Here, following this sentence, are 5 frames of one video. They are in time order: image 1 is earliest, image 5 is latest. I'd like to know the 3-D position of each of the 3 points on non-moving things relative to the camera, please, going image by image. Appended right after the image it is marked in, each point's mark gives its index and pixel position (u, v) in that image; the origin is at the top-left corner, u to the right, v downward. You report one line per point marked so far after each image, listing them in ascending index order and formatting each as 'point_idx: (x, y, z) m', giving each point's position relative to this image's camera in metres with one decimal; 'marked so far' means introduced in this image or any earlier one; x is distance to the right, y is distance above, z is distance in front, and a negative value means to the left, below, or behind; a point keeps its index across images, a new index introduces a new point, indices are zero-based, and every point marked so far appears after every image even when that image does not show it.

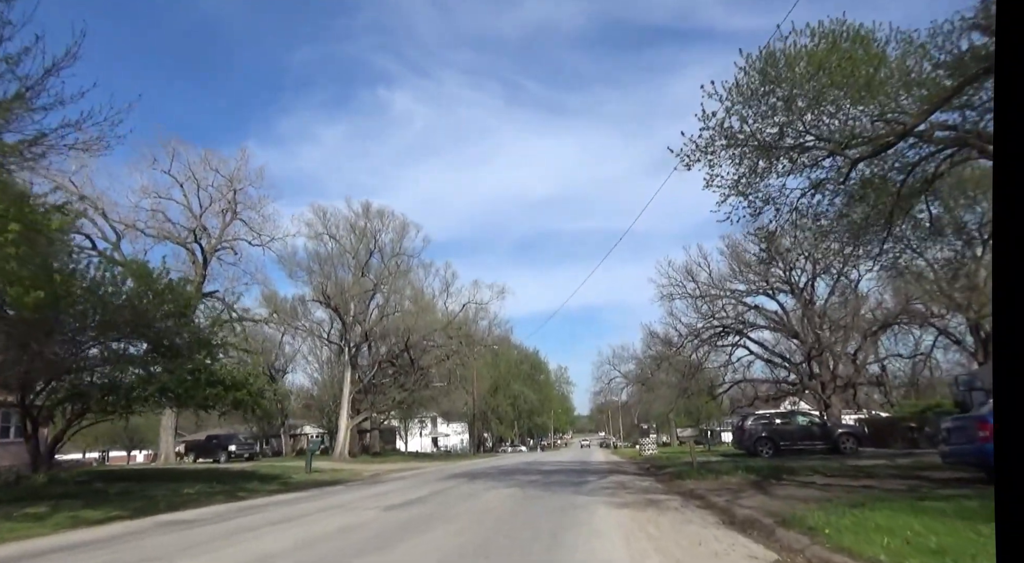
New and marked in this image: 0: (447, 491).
0: (-1.1, -3.6, +11.3) m
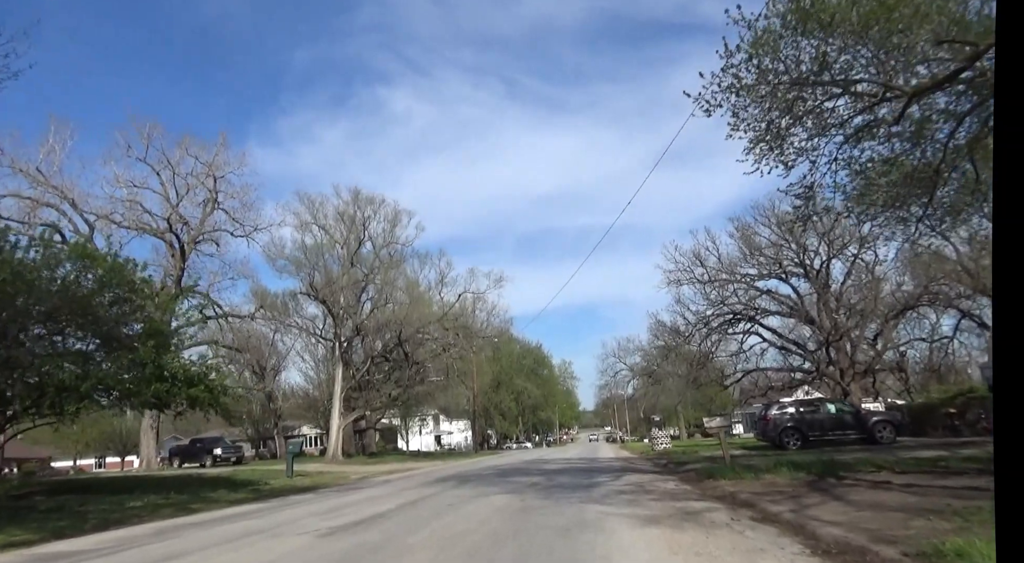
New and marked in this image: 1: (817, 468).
0: (-1.2, -3.1, +9.3) m
1: (+4.3, -2.6, +9.2) m
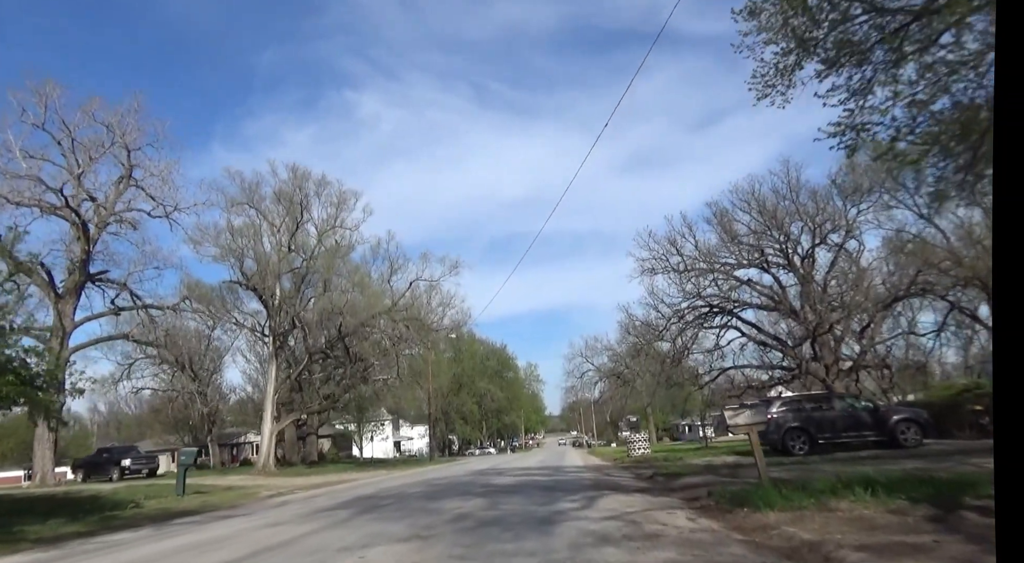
0: (-2.0, -2.3, +5.6) m
1: (+3.5, -1.8, +5.7) m
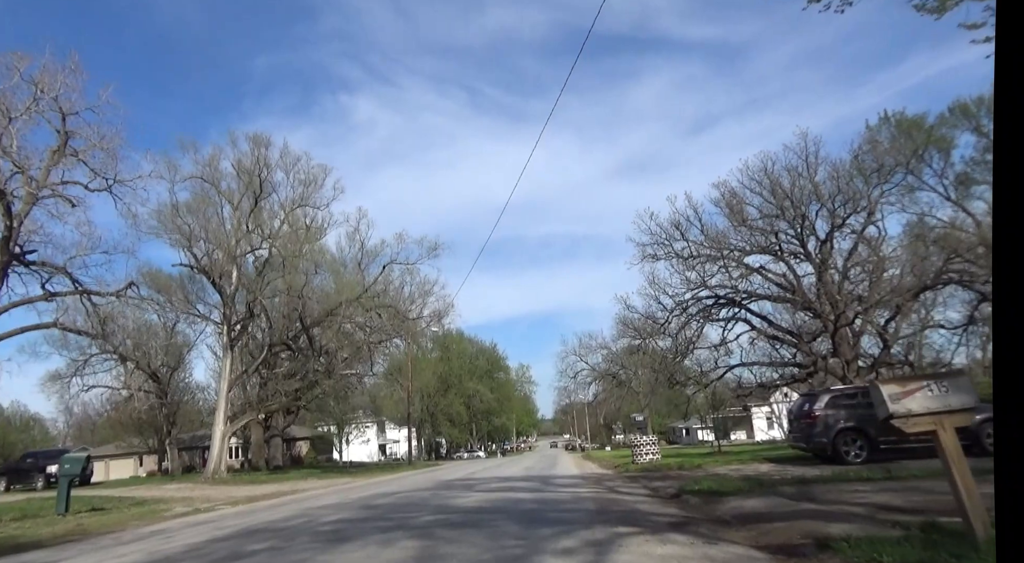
0: (-2.3, -1.4, +2.1) m
1: (+3.2, -1.0, +2.3) m
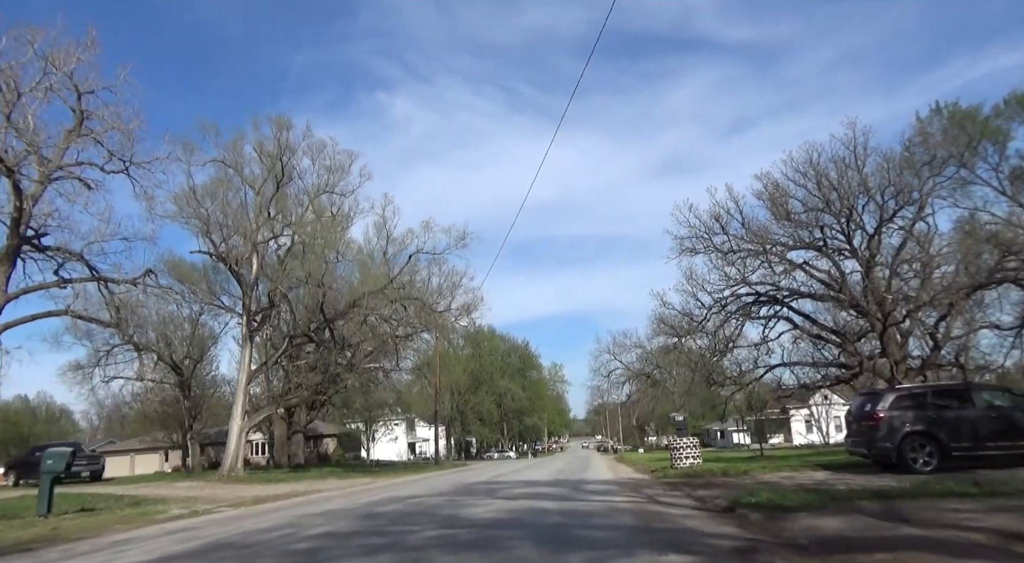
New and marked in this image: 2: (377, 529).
0: (-2.4, -1.1, +0.9) m
1: (+3.2, -0.7, +0.9) m
2: (-1.3, -2.4, +6.3) m
